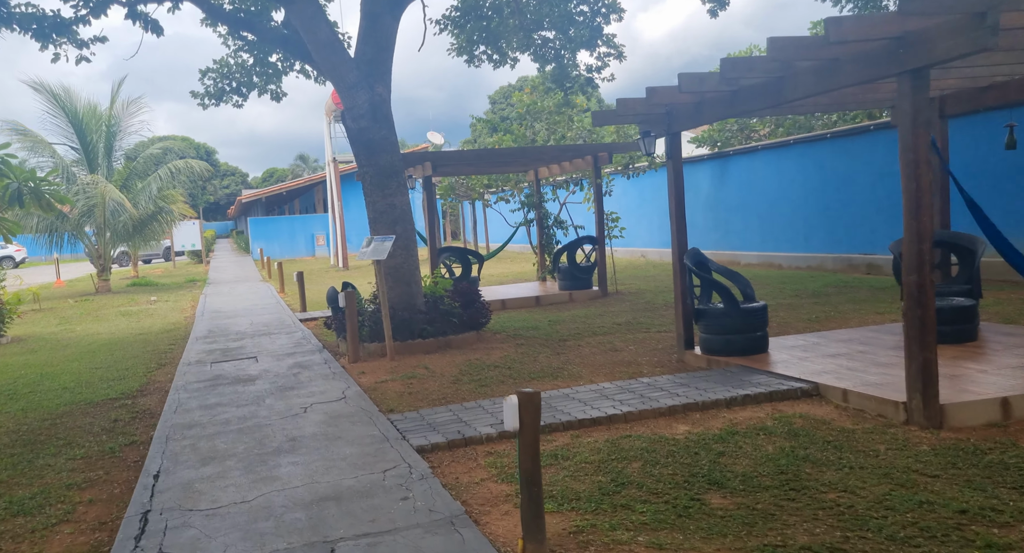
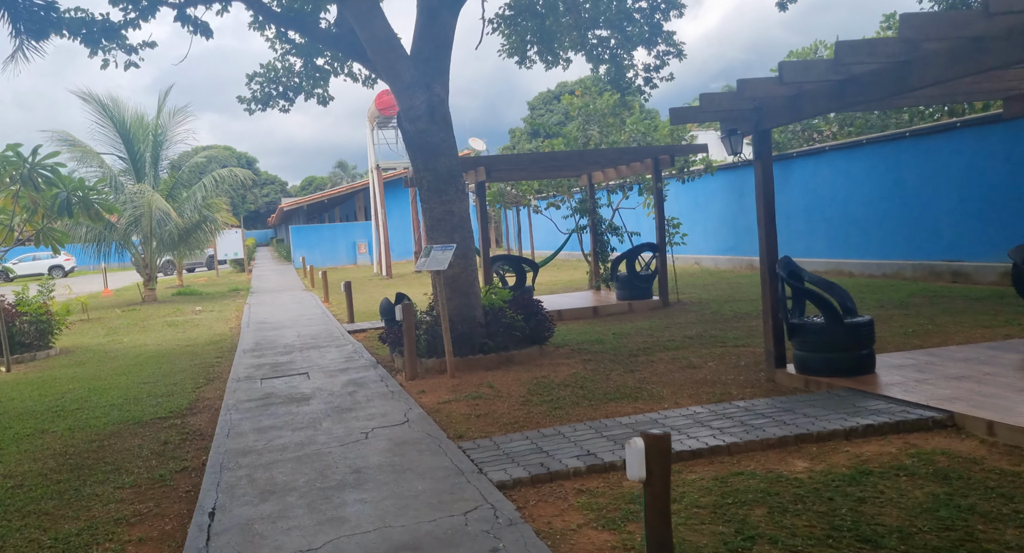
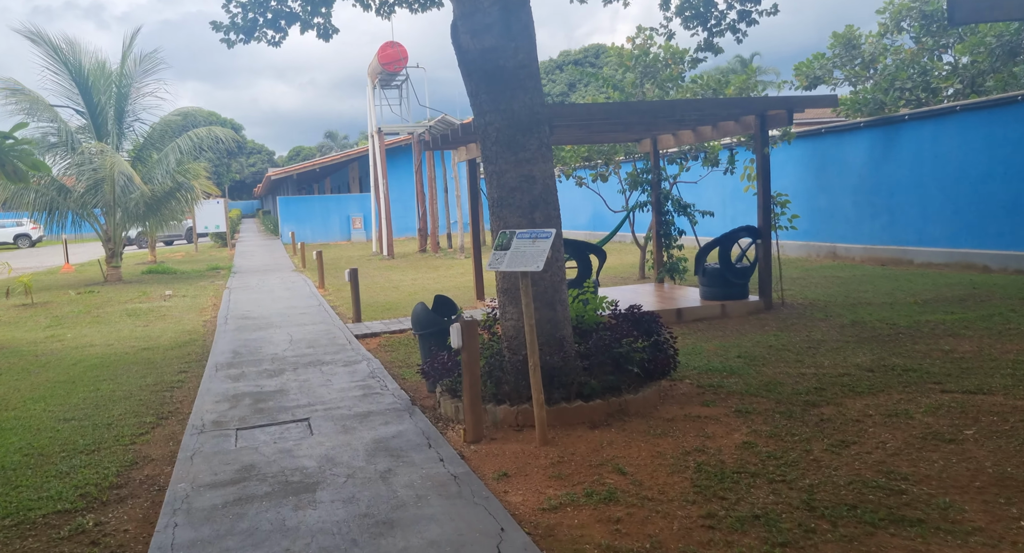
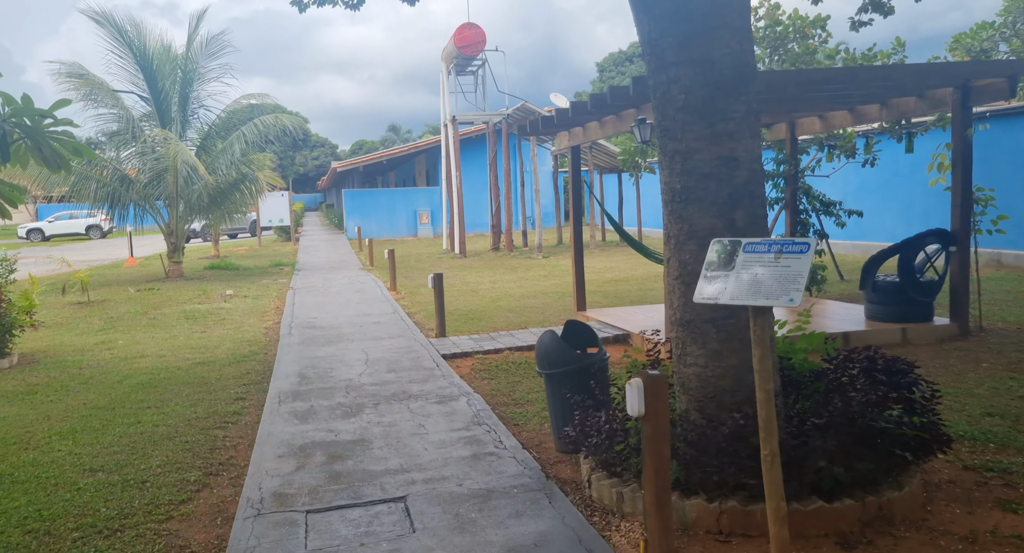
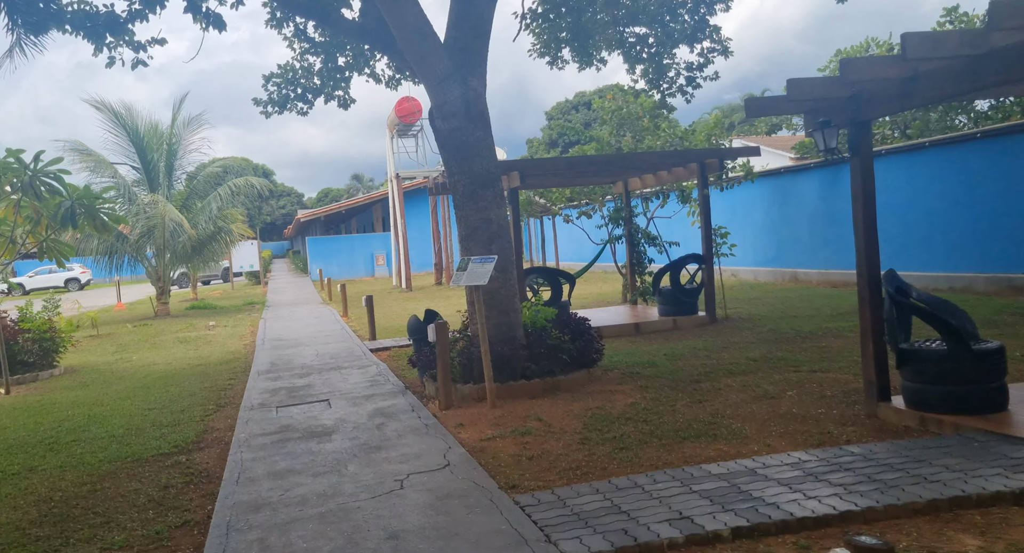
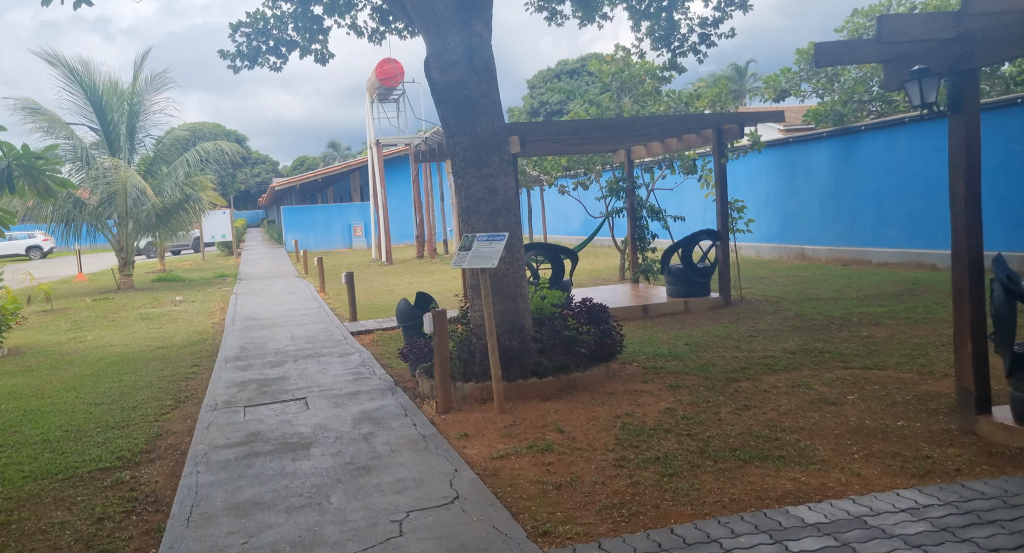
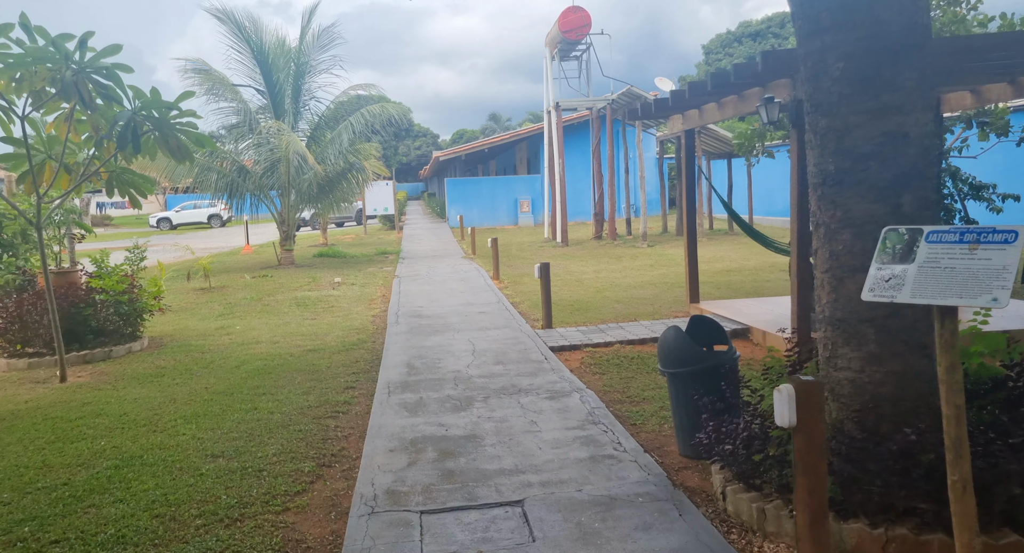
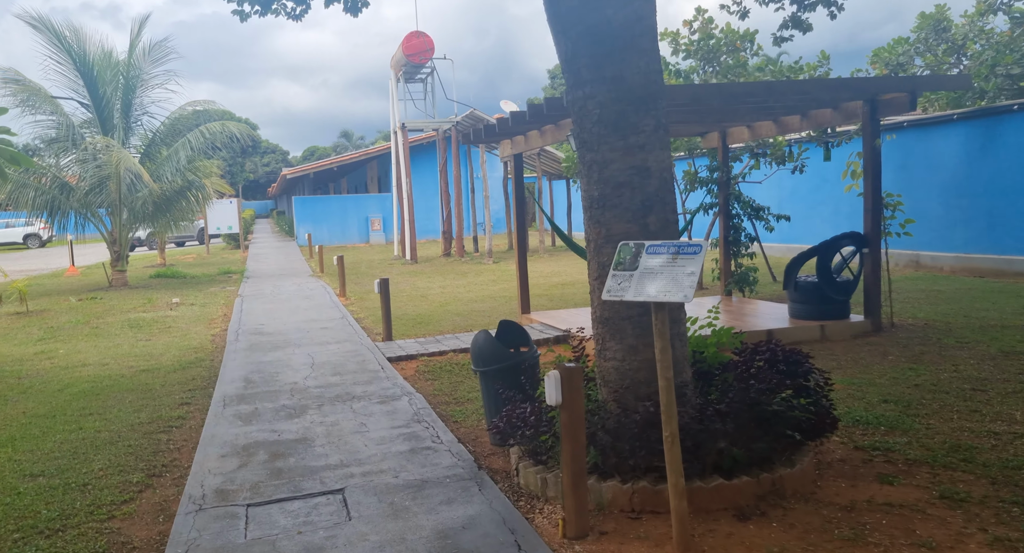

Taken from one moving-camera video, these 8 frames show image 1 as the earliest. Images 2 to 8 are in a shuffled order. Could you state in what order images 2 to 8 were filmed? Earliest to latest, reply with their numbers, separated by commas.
2, 5, 6, 3, 8, 4, 7
